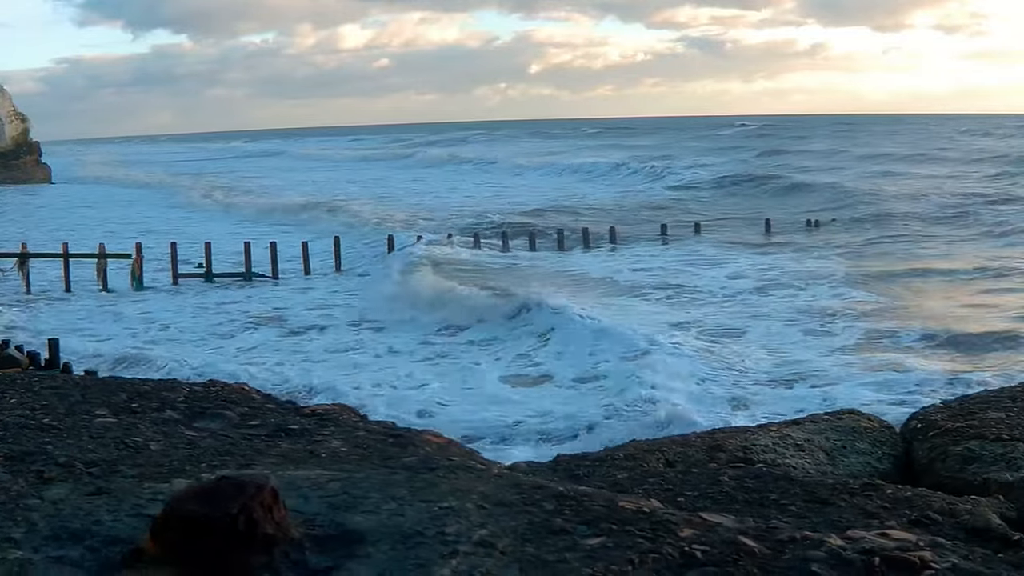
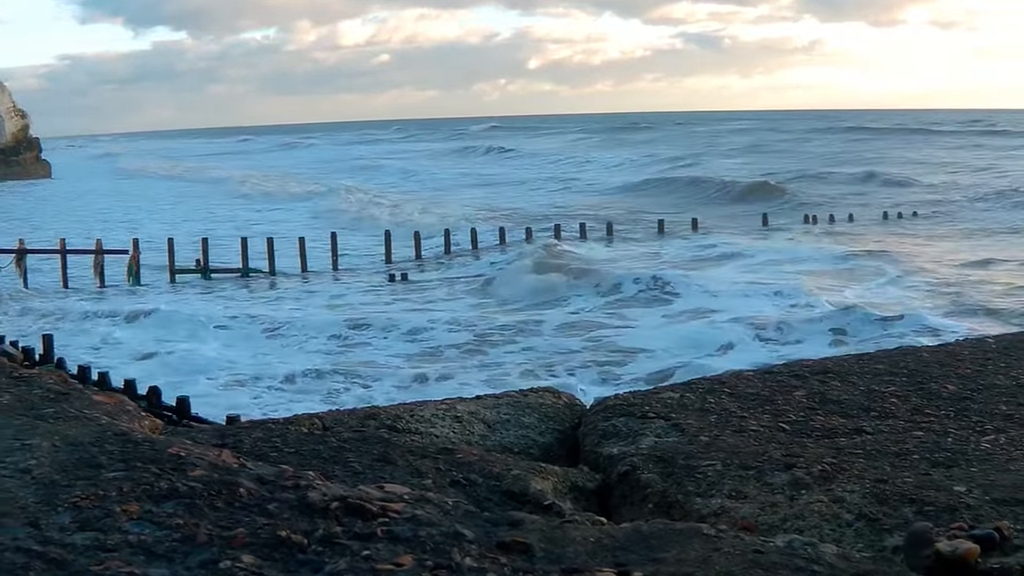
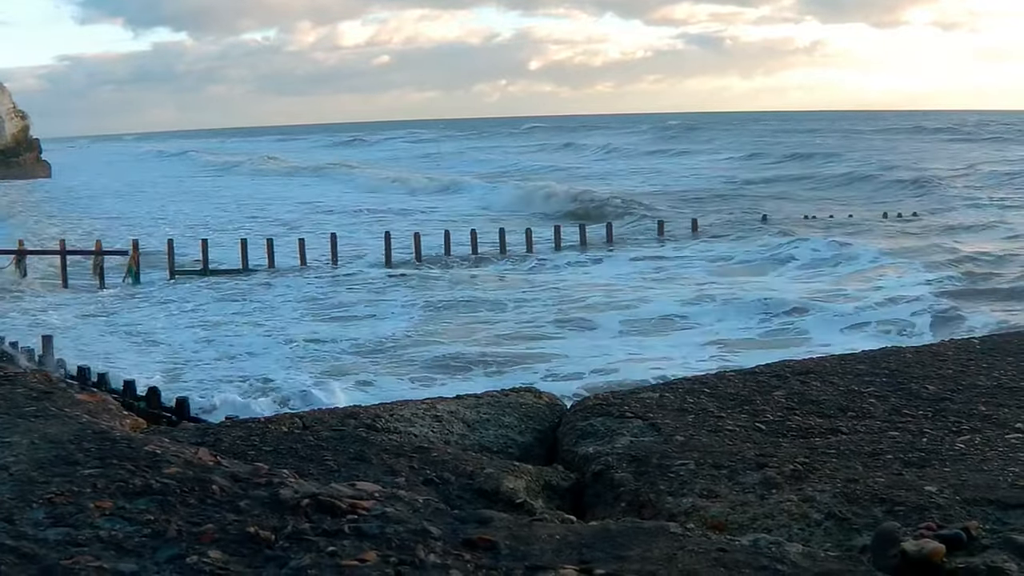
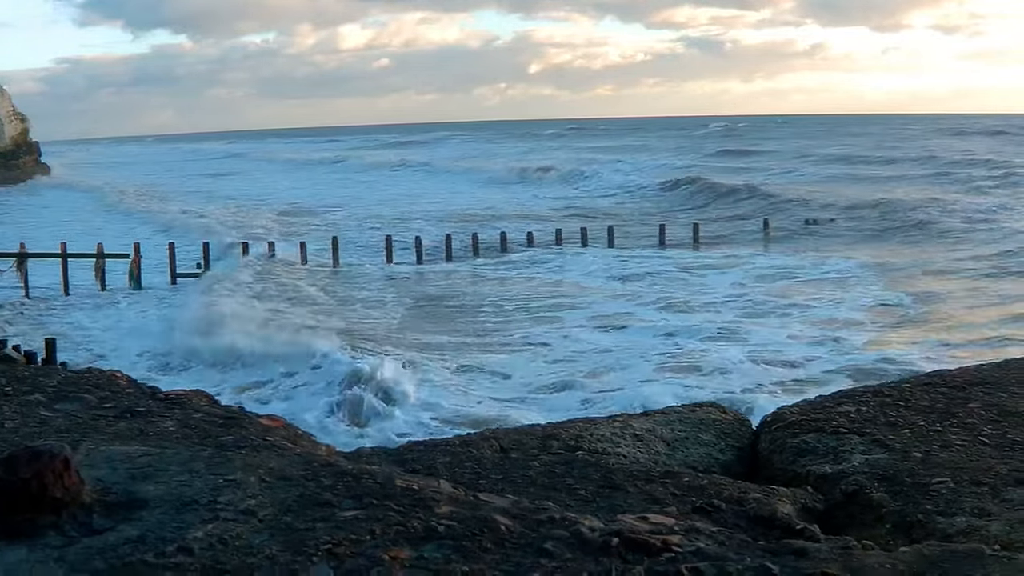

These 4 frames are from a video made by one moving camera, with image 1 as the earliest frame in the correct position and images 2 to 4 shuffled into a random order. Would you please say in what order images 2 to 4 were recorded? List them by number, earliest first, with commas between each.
4, 3, 2
